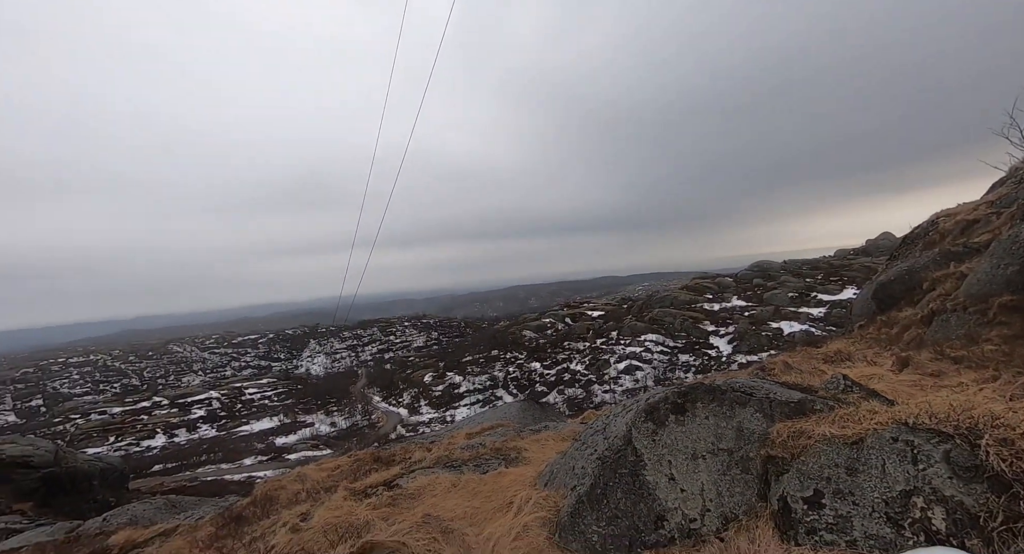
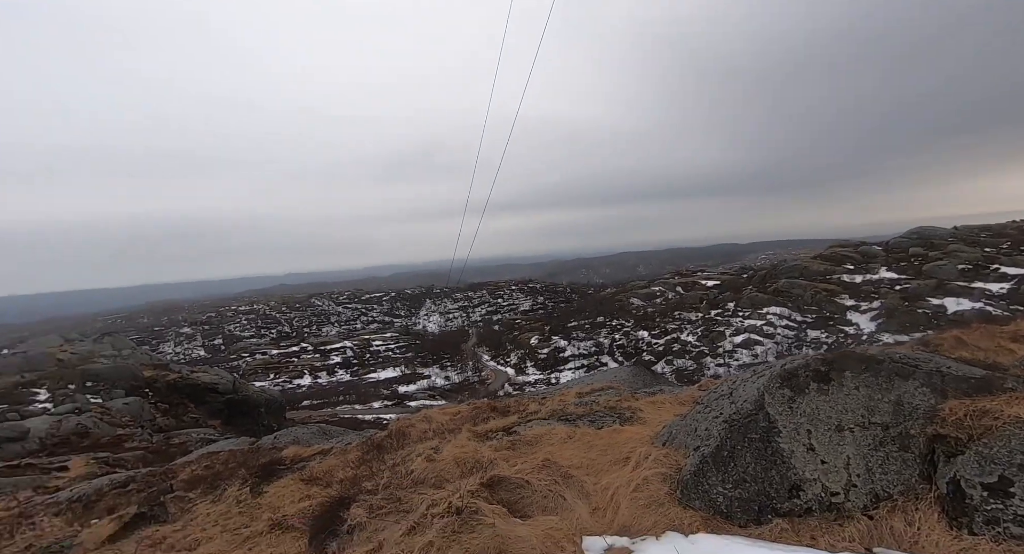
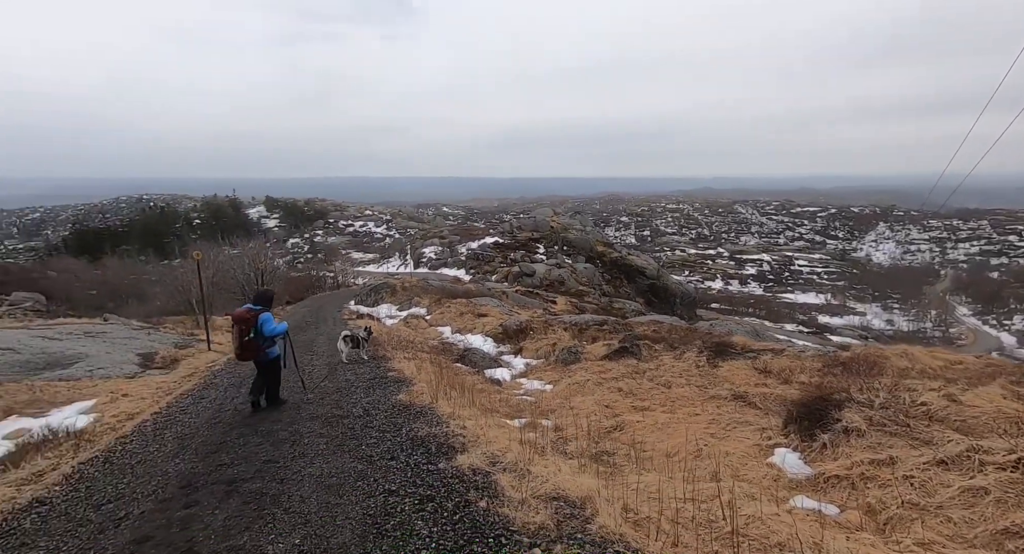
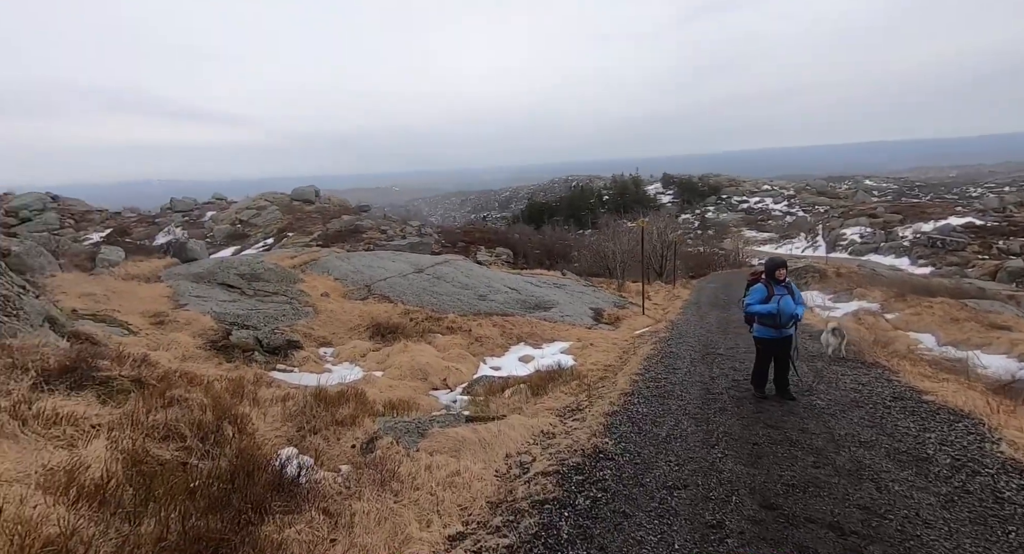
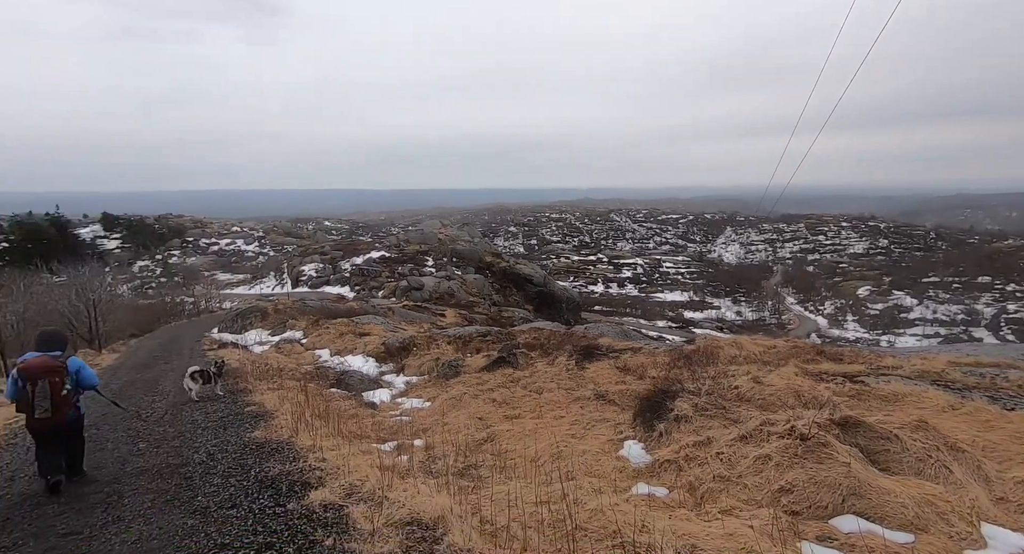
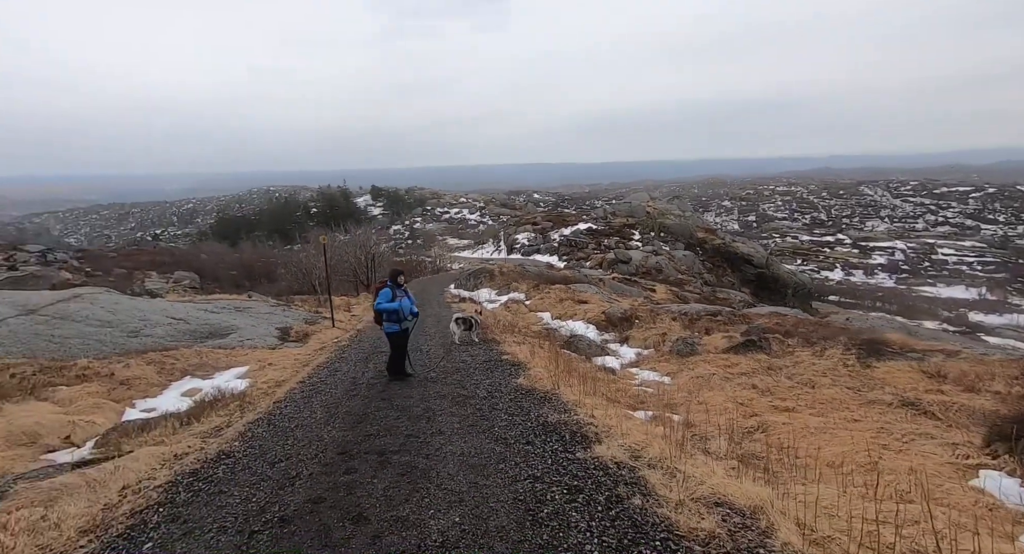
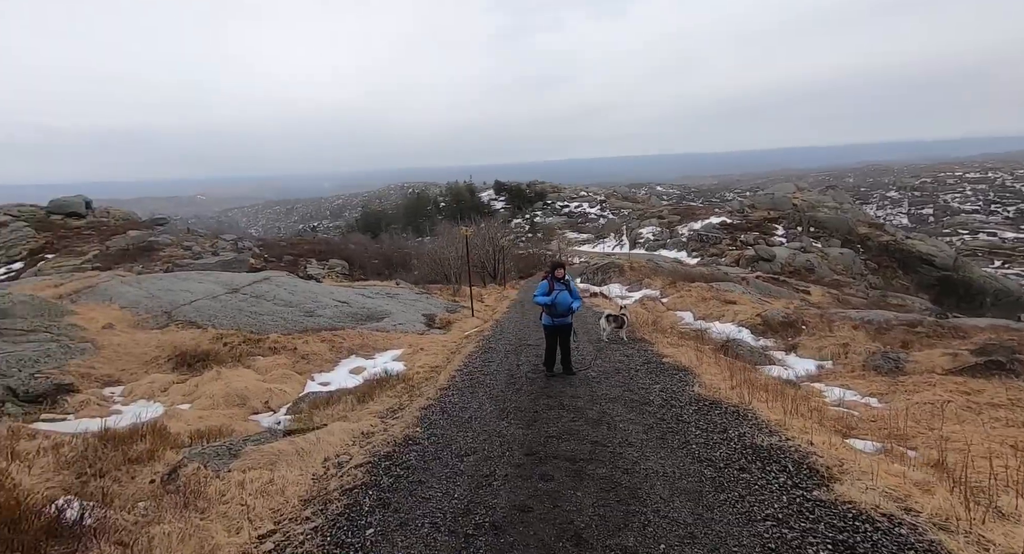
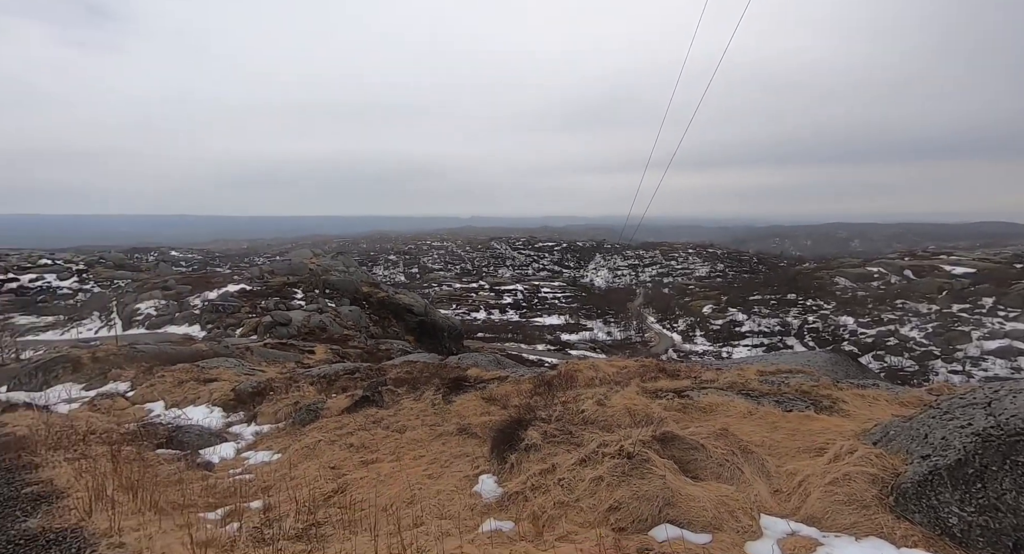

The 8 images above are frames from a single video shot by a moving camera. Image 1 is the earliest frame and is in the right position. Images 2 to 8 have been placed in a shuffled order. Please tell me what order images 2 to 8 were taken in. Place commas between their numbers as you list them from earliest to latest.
2, 8, 5, 3, 6, 7, 4
